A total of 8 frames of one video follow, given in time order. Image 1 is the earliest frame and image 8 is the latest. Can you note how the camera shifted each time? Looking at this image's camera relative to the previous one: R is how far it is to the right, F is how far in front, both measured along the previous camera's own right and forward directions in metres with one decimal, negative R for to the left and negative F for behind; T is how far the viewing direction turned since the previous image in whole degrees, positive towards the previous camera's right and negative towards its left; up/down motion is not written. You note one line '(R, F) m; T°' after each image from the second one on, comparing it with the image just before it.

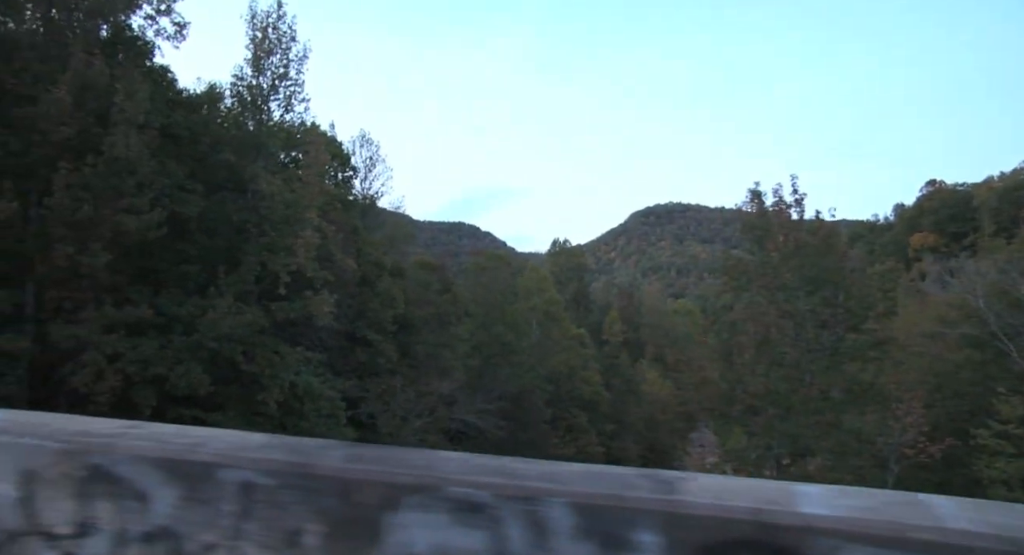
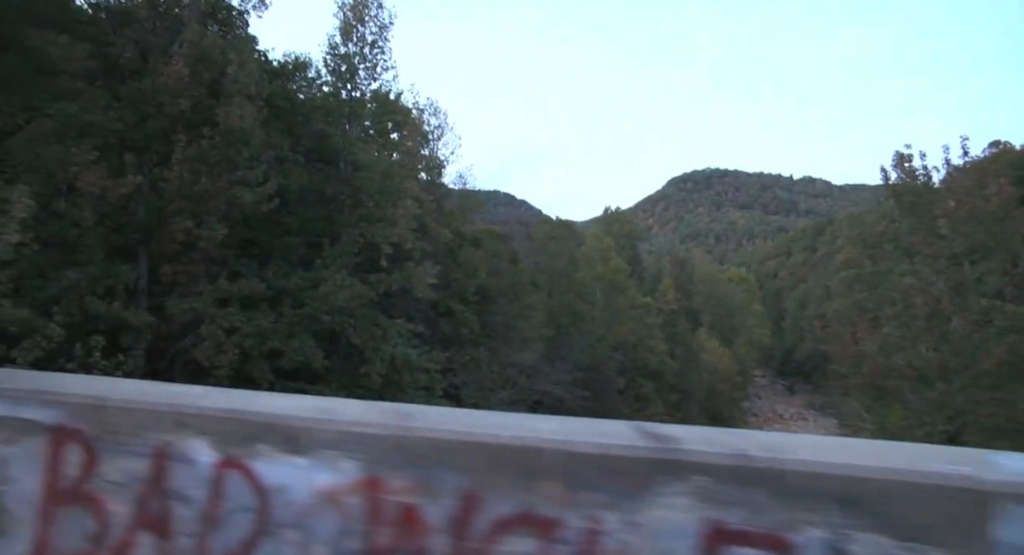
(-2.6, +0.4) m; -3°
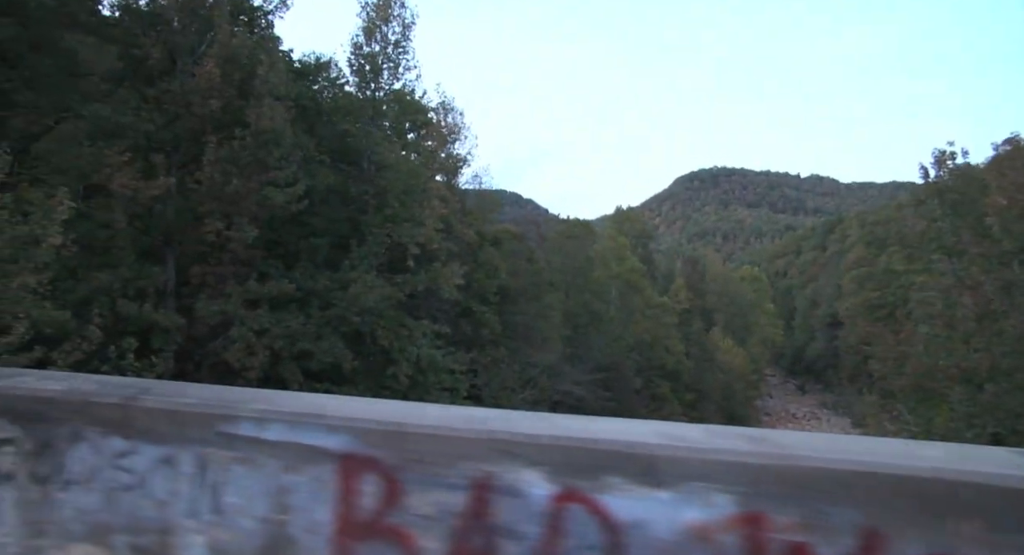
(-0.8, +0.1) m; 0°
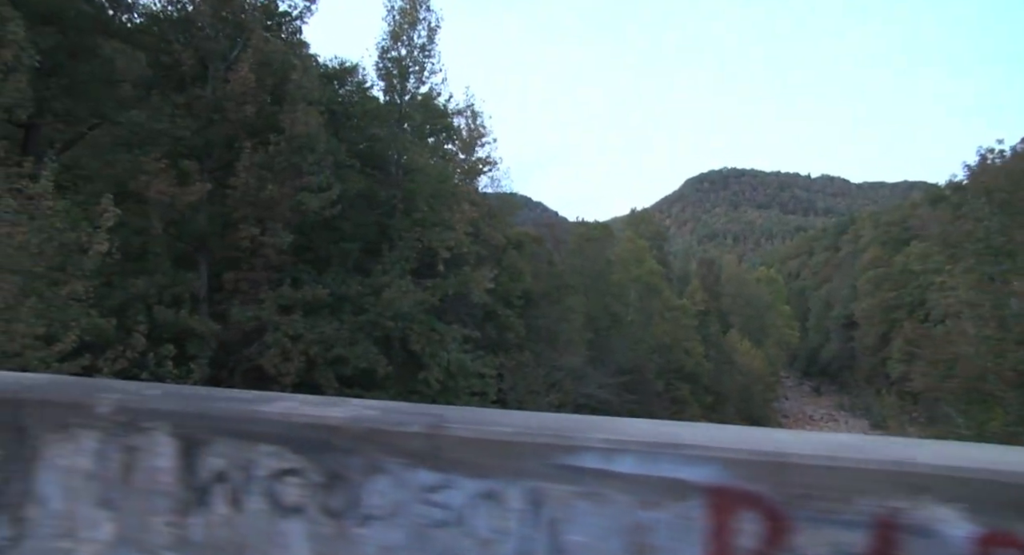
(-0.8, +0.1) m; -1°
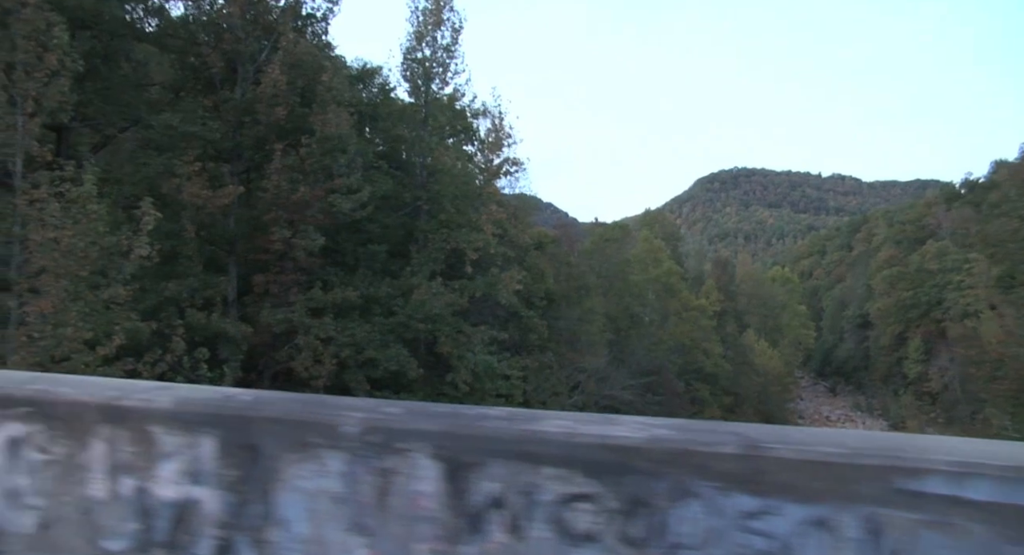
(-0.7, +0.1) m; -1°
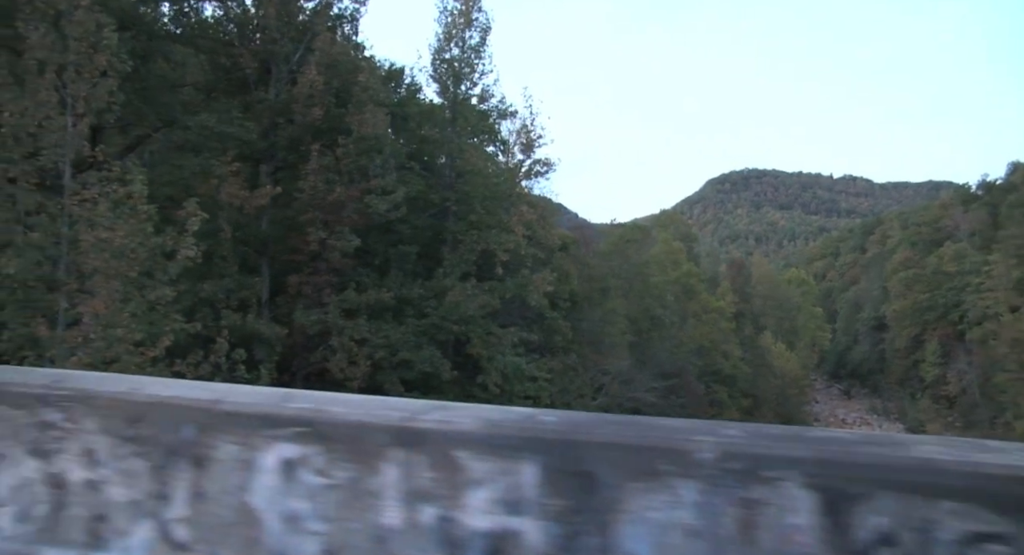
(-0.8, +0.1) m; -1°
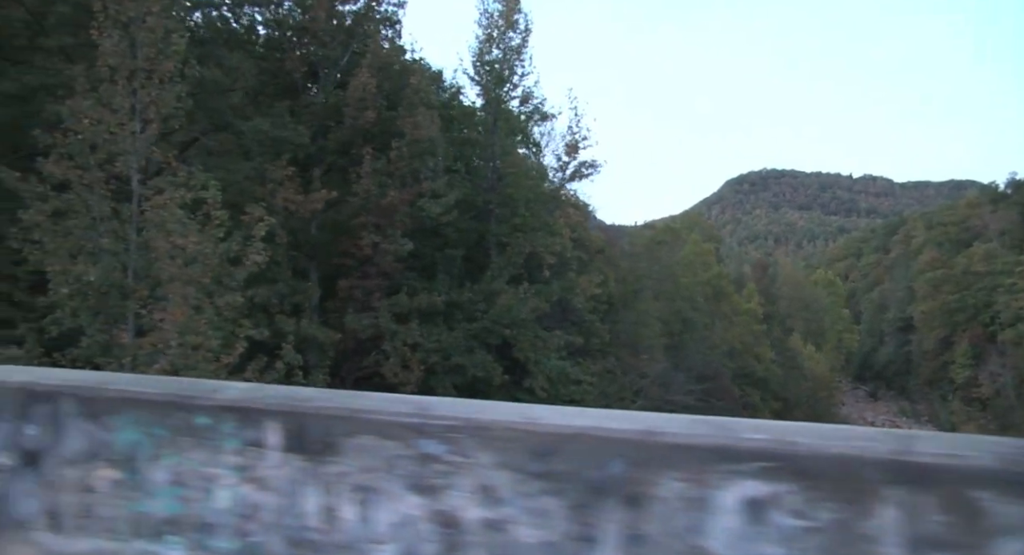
(-1.1, +0.2) m; -1°
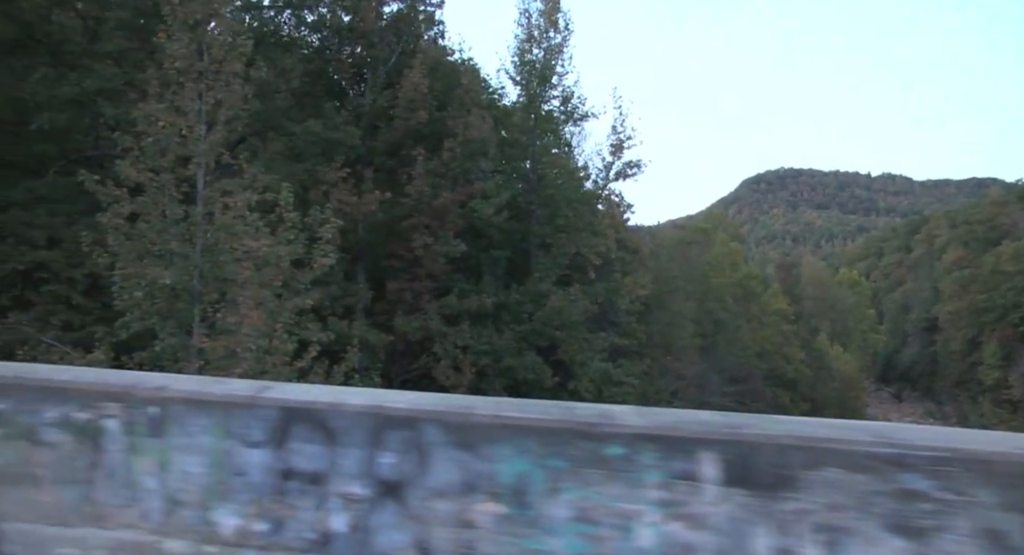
(-1.1, +0.2) m; -1°
